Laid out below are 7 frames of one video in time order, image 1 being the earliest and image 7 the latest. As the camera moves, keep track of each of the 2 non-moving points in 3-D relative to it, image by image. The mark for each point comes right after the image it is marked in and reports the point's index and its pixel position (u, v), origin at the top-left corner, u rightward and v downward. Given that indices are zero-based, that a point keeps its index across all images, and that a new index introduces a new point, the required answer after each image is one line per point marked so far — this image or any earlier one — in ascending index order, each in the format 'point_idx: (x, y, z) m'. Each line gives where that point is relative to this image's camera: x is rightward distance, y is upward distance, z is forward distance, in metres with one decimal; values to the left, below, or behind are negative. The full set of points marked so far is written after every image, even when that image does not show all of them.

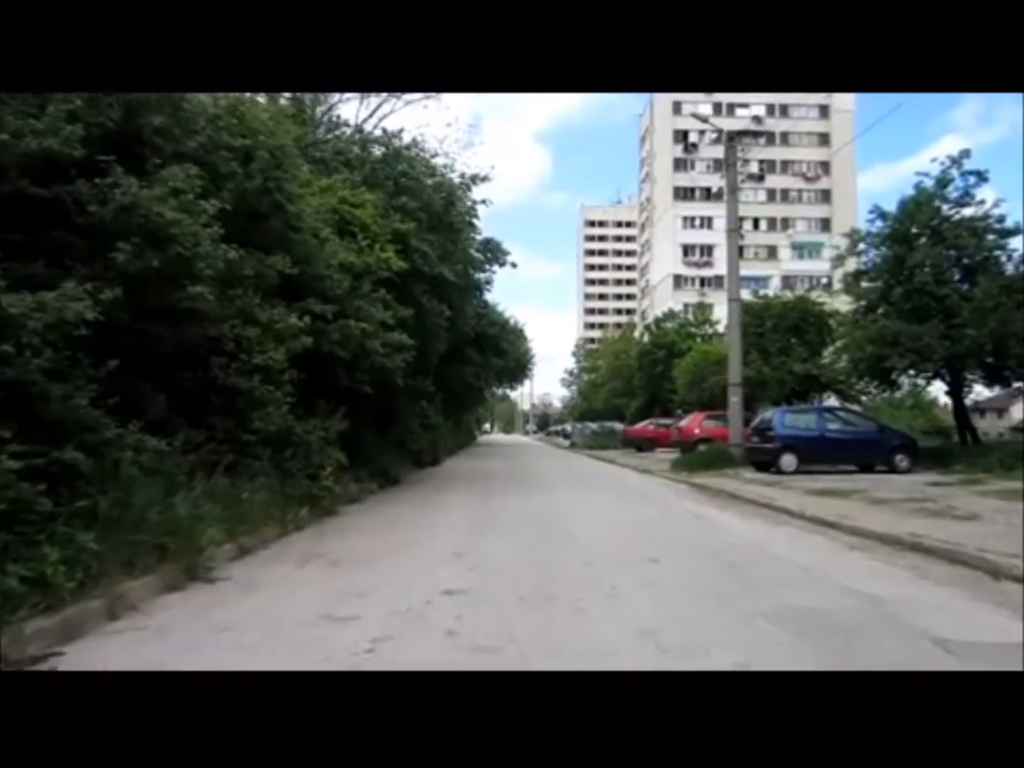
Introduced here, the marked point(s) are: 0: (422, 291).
0: (-1.8, +2.0, +15.7) m
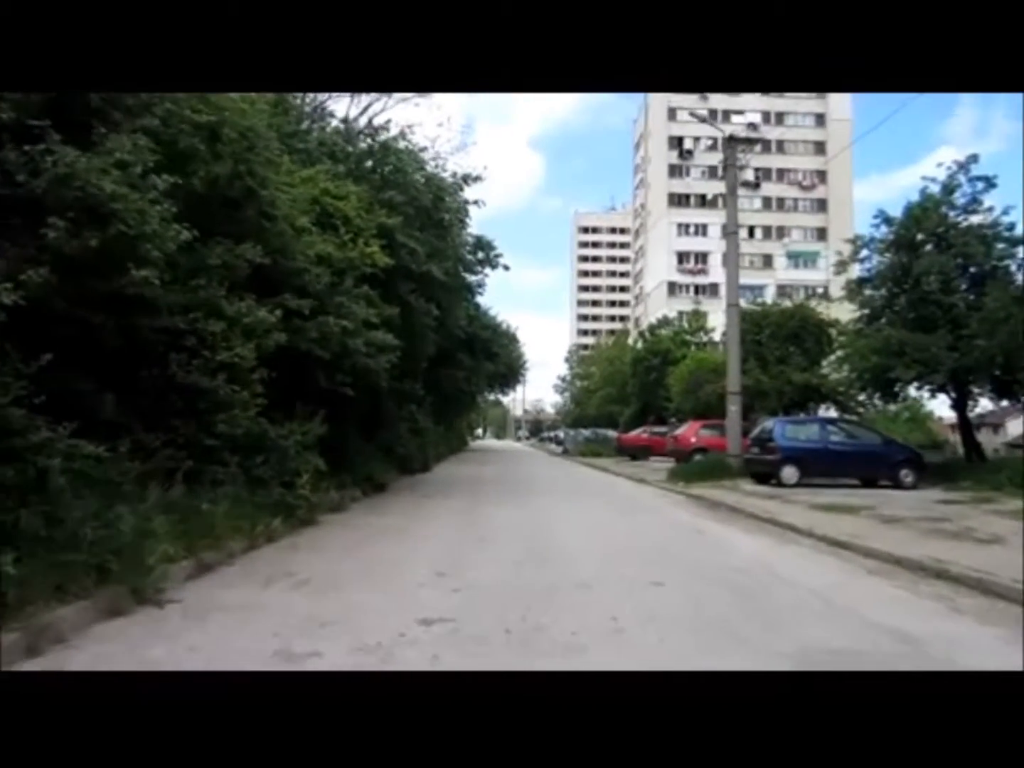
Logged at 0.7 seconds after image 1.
0: (-2.0, +1.9, +15.2) m
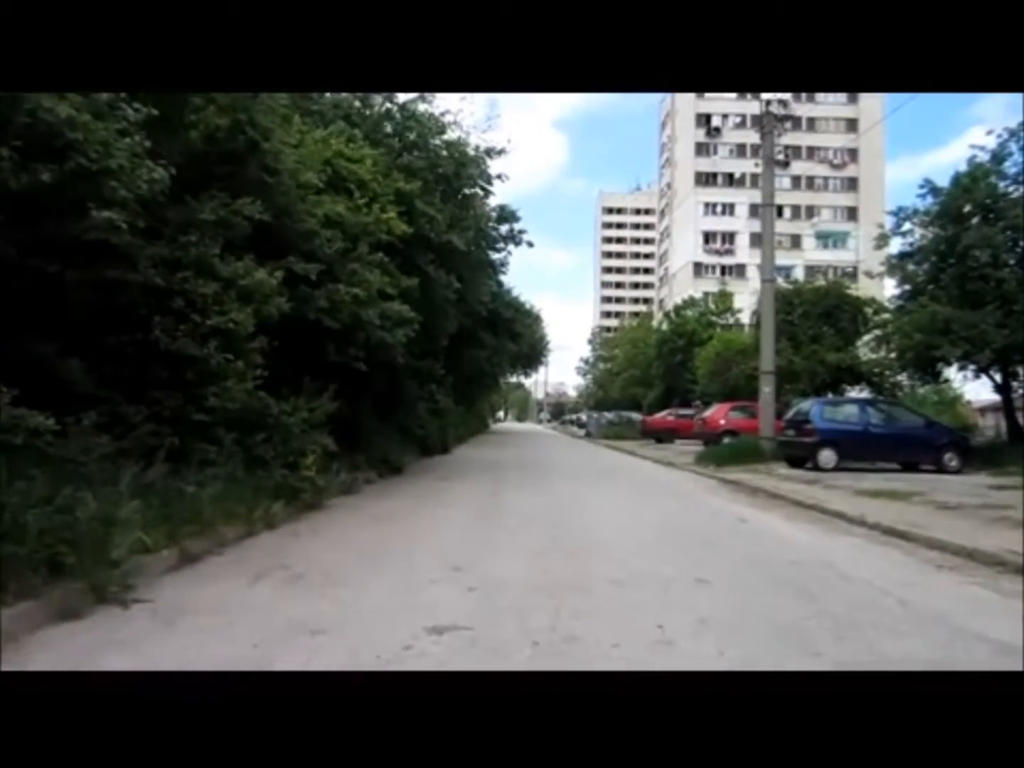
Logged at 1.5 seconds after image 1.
0: (-1.6, +2.3, +14.7) m
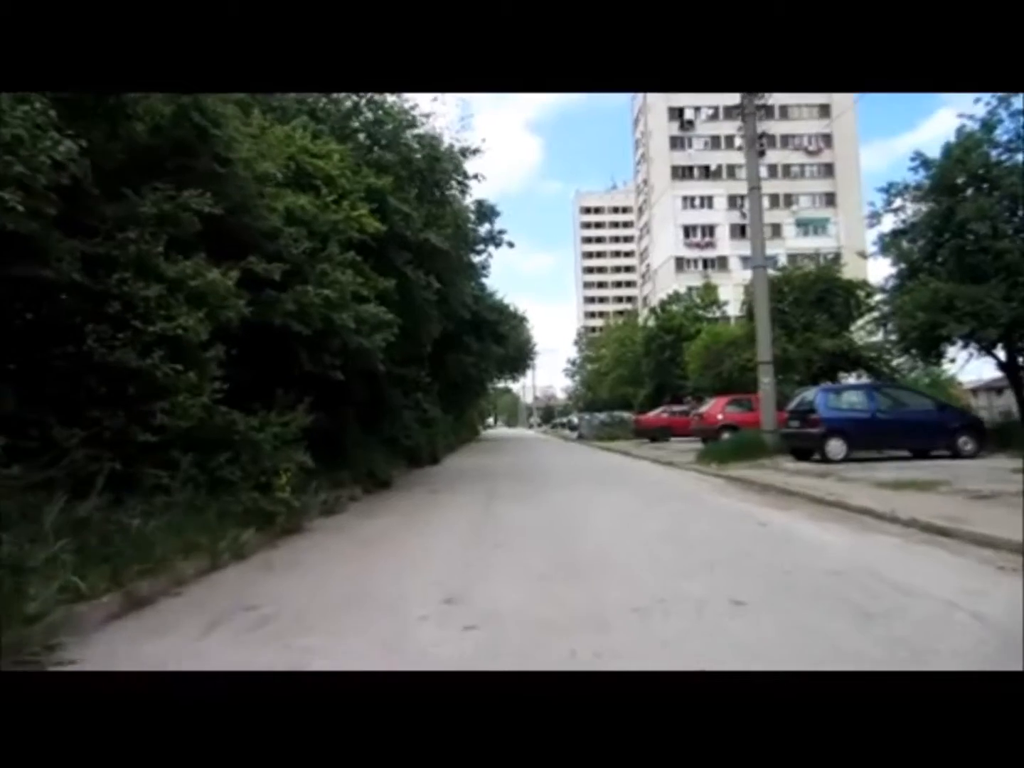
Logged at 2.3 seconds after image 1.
0: (-1.9, +2.1, +14.1) m
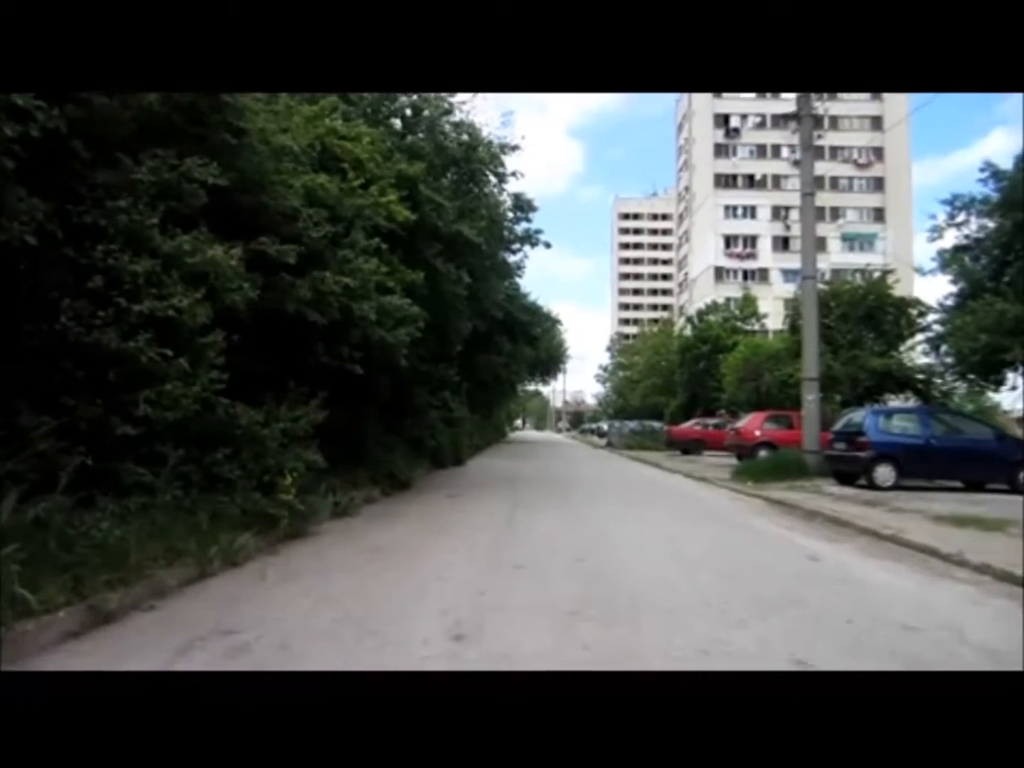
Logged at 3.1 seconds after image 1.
0: (-1.2, +2.2, +13.7) m
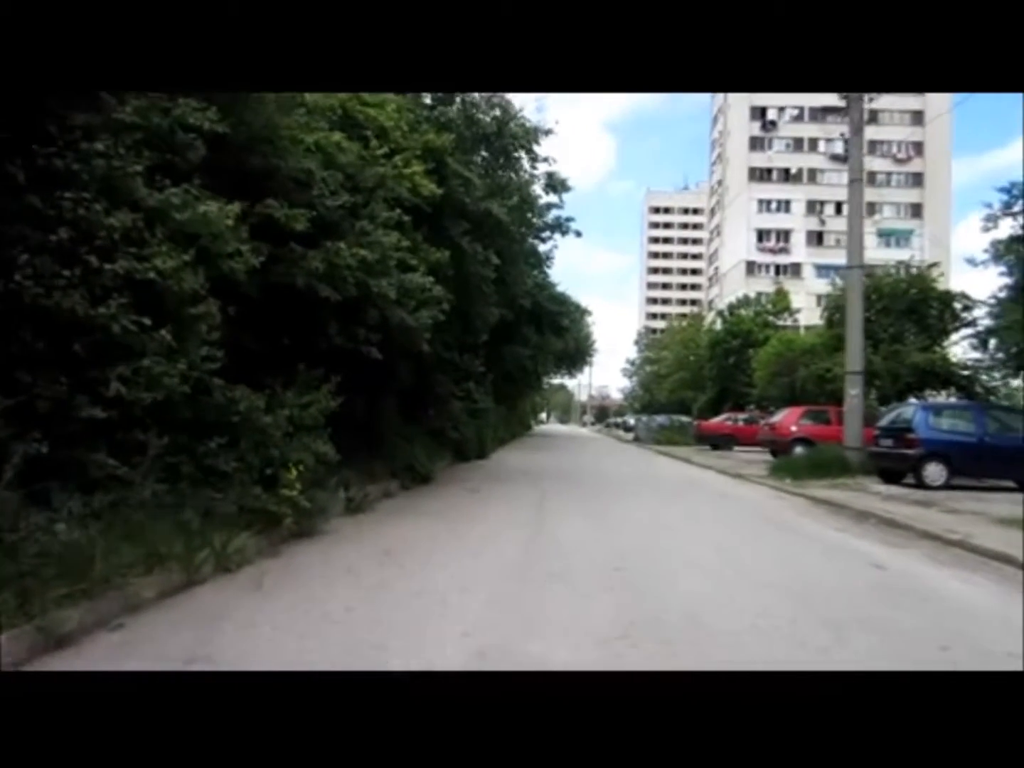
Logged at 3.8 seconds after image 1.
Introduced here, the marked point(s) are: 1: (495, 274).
0: (-0.8, +2.3, +13.2) m
1: (-0.3, +1.8, +14.7) m
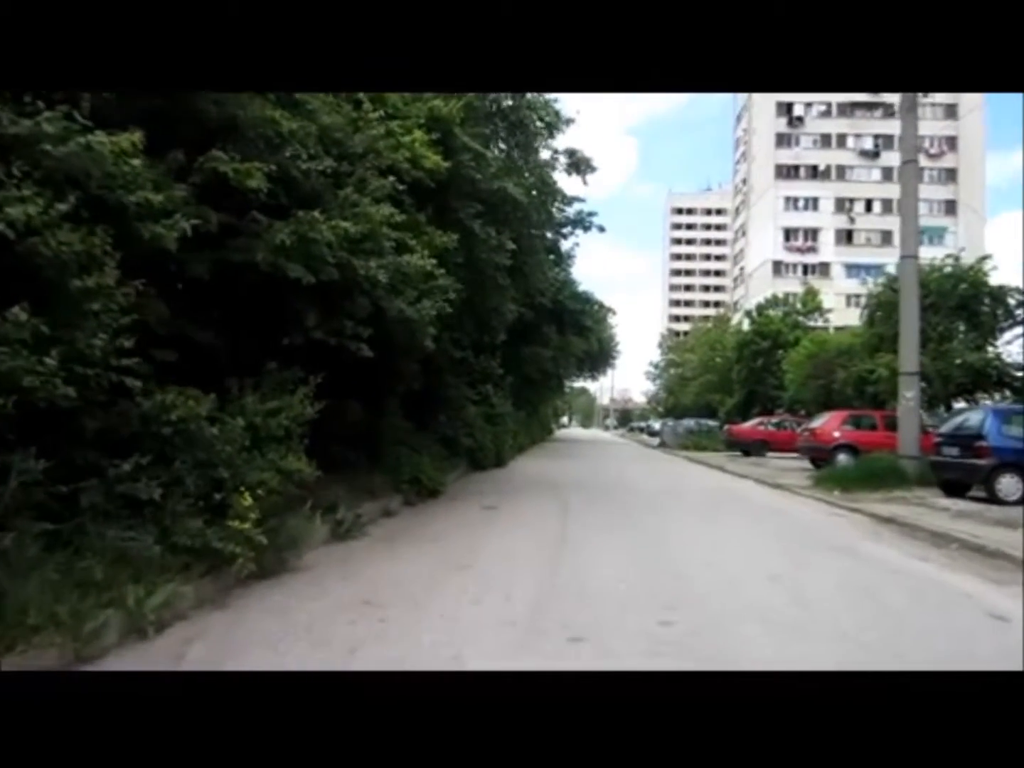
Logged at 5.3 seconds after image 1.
0: (-0.5, +2.3, +12.2) m
1: (+0.1, +1.8, +13.8) m
